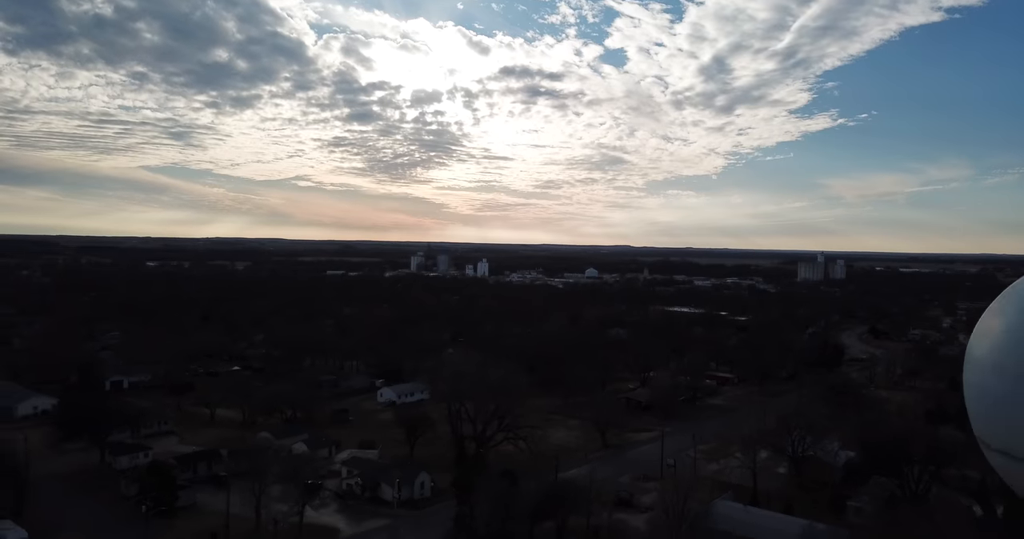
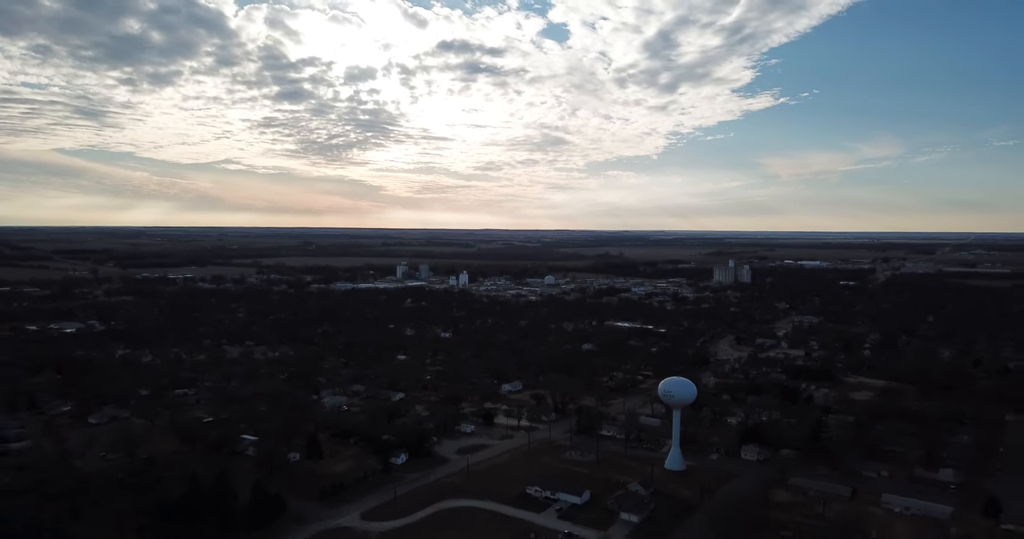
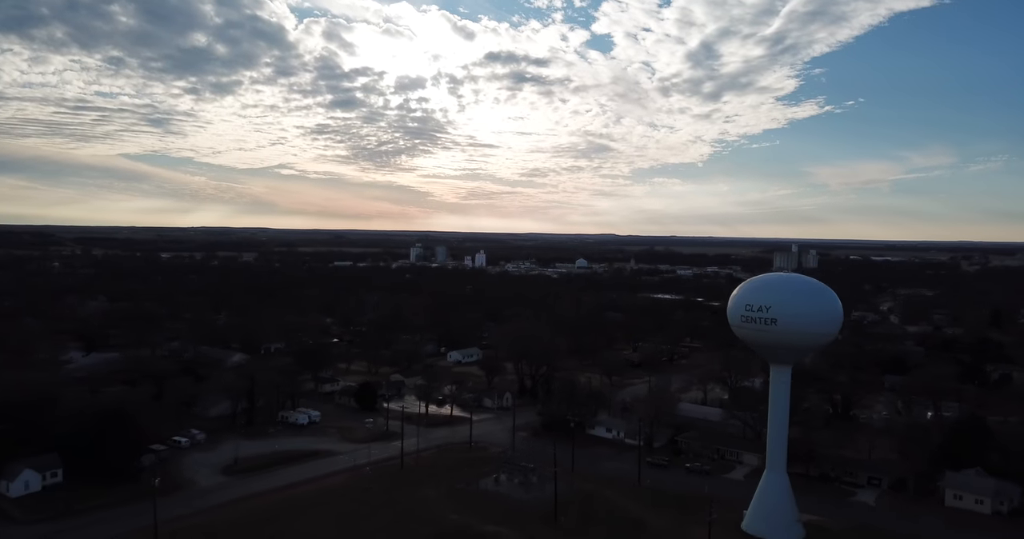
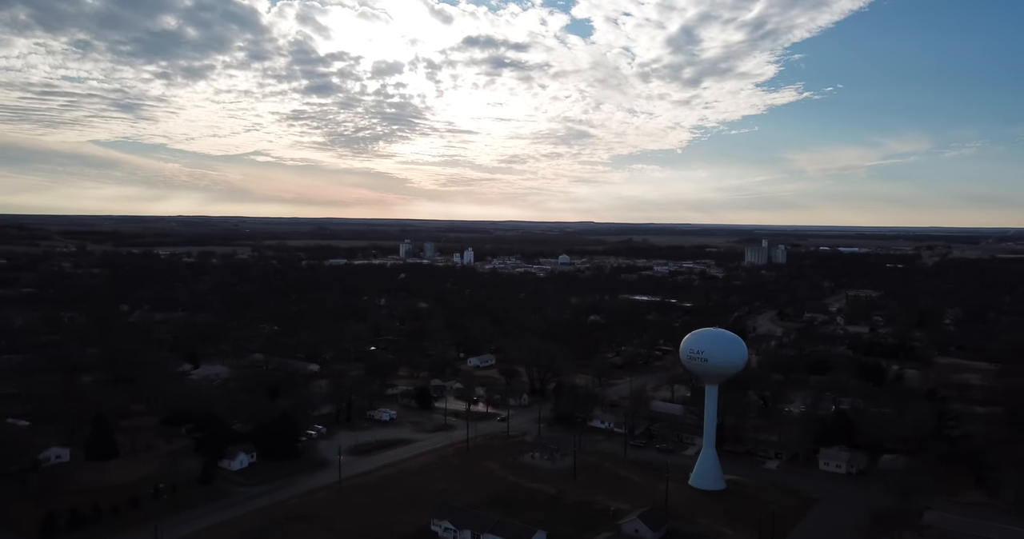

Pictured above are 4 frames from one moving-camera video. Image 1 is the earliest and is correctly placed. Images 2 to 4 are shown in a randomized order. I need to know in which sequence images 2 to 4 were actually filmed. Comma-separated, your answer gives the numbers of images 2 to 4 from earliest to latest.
3, 4, 2
